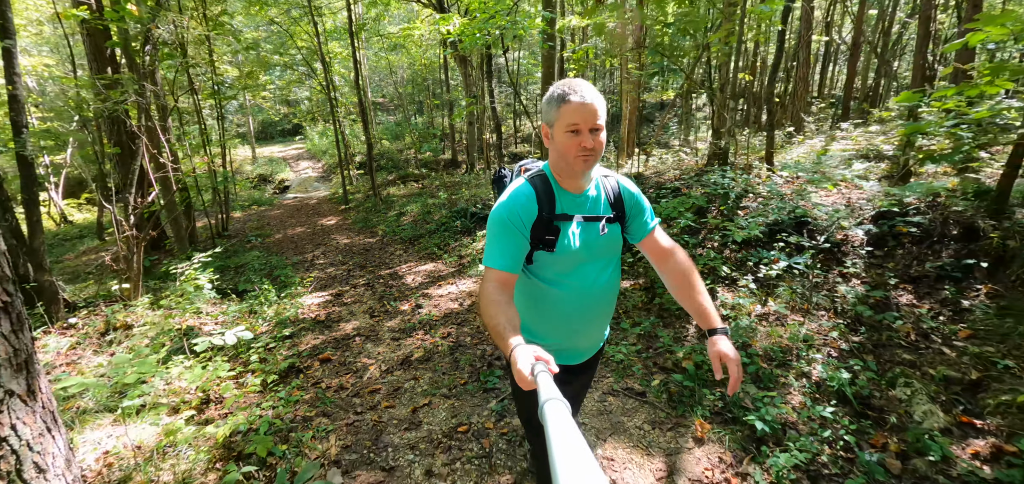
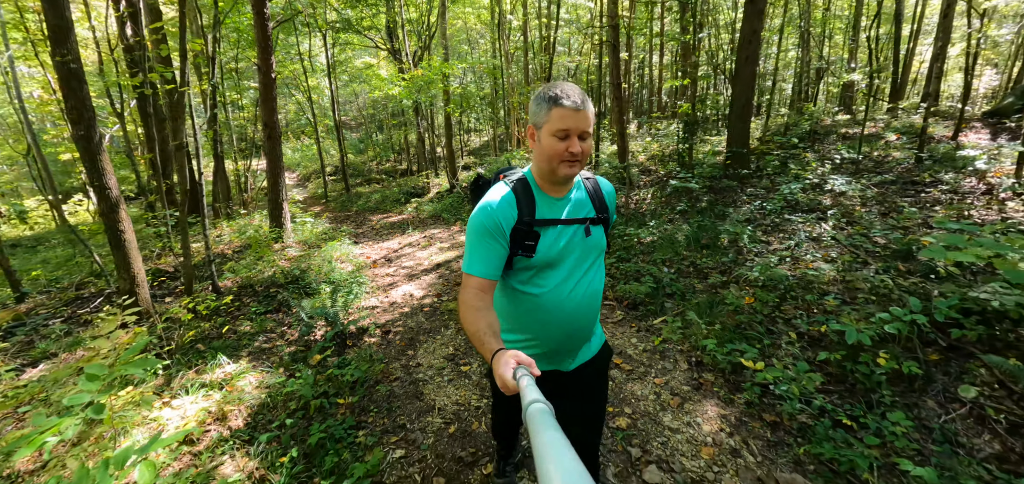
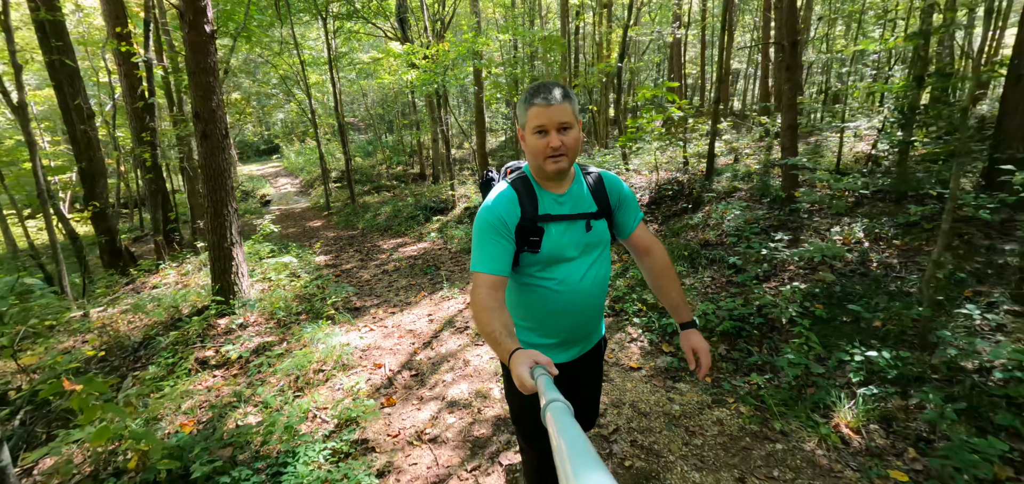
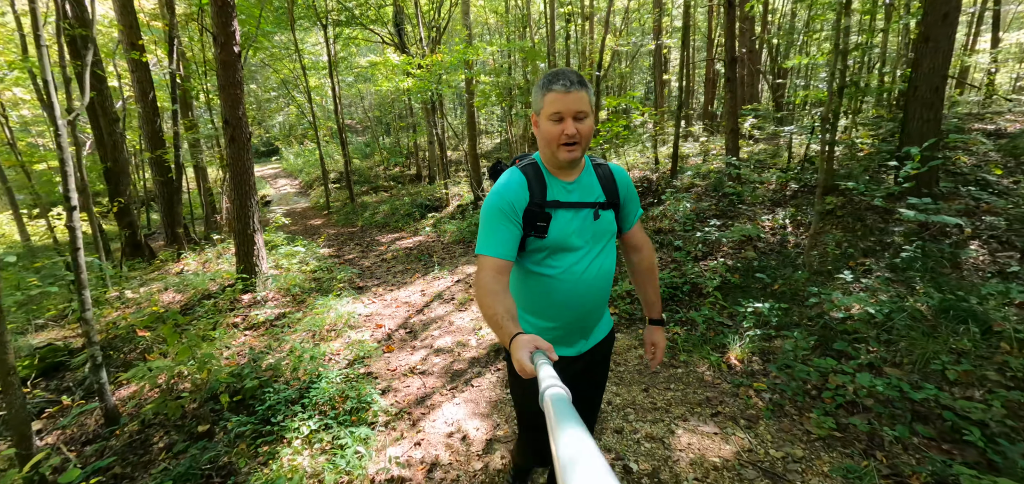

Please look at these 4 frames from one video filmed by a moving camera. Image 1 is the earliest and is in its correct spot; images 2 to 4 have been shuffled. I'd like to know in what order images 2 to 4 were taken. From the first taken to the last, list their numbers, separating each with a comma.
3, 4, 2
